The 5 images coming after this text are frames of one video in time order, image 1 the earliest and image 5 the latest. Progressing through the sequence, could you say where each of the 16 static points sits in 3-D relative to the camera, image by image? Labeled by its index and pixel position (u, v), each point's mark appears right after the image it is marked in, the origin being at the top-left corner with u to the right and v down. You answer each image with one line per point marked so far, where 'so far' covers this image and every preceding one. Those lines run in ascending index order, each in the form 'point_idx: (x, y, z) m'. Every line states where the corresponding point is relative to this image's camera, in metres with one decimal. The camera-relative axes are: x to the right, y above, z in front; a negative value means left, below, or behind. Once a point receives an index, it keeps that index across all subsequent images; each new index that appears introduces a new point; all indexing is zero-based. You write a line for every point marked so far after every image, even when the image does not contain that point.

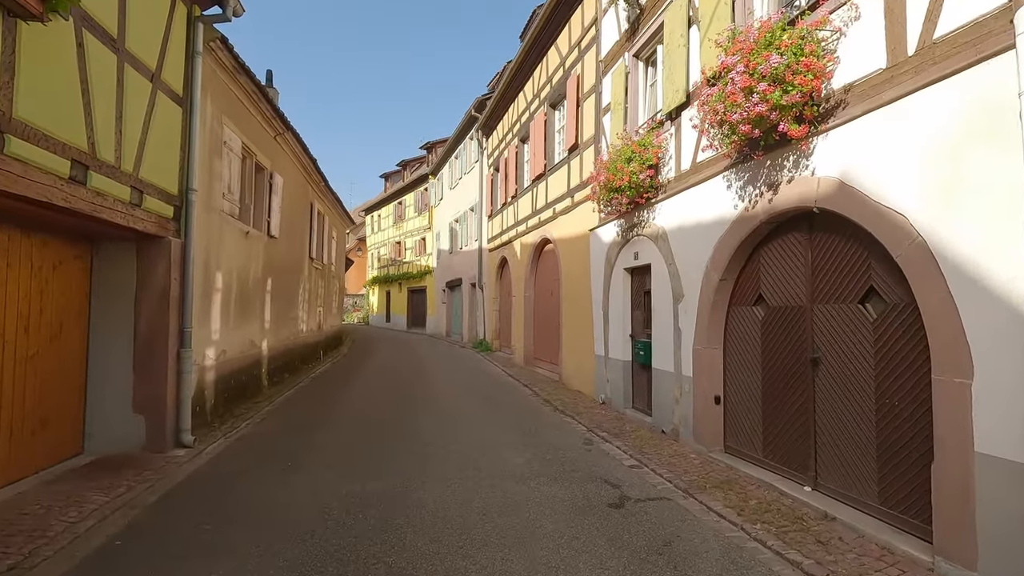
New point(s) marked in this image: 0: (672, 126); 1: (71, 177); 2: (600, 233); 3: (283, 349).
0: (+1.9, +1.9, +6.4) m
1: (-3.4, +0.9, +4.2) m
2: (+1.4, +0.9, +8.6) m
3: (-4.6, -1.3, +10.9) m
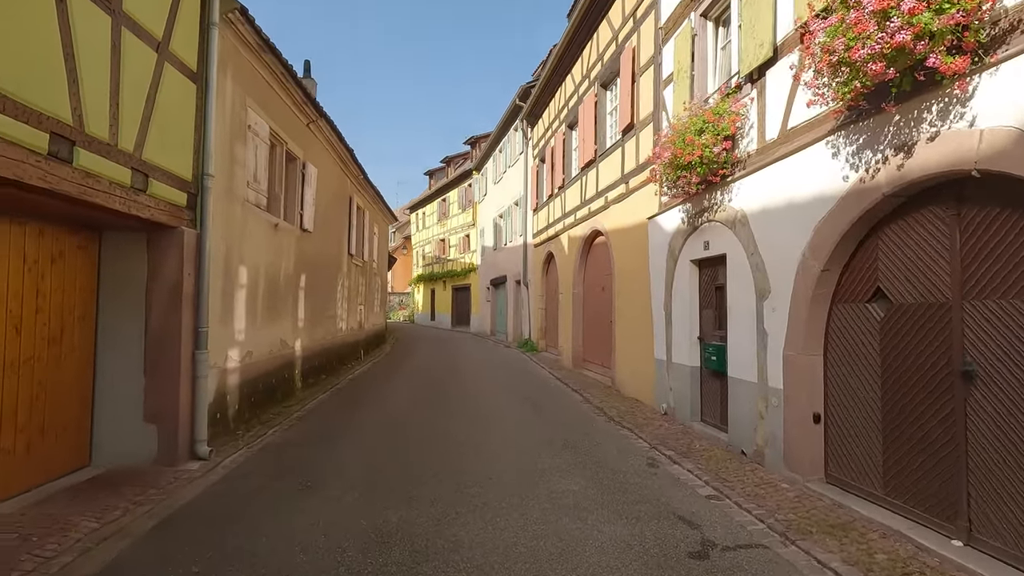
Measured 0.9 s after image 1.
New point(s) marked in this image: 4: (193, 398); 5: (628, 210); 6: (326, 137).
0: (+2.4, +2.0, +5.4) m
1: (-3.1, +0.9, +3.6) m
2: (+2.1, +0.9, +7.6) m
3: (-3.7, -1.2, +10.4) m
4: (-3.2, -1.1, +5.3) m
5: (+2.0, +1.3, +9.2) m
6: (-3.5, +2.9, +10.1) m
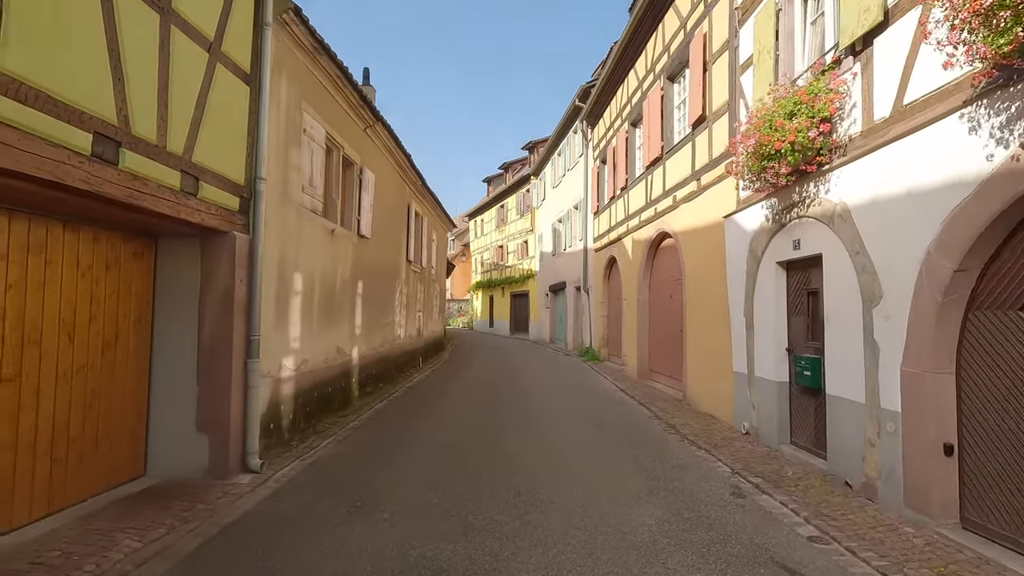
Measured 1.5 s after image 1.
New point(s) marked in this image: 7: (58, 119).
0: (+3.0, +2.0, +4.7) m
1: (-2.7, +0.9, +3.5) m
2: (+2.9, +0.9, +6.8) m
3: (-2.6, -1.3, +10.2) m
4: (-2.6, -1.2, +5.2) m
5: (+3.0, +1.2, +8.4) m
6: (-2.4, +2.8, +10.0) m
7: (-2.7, +1.0, +3.2) m
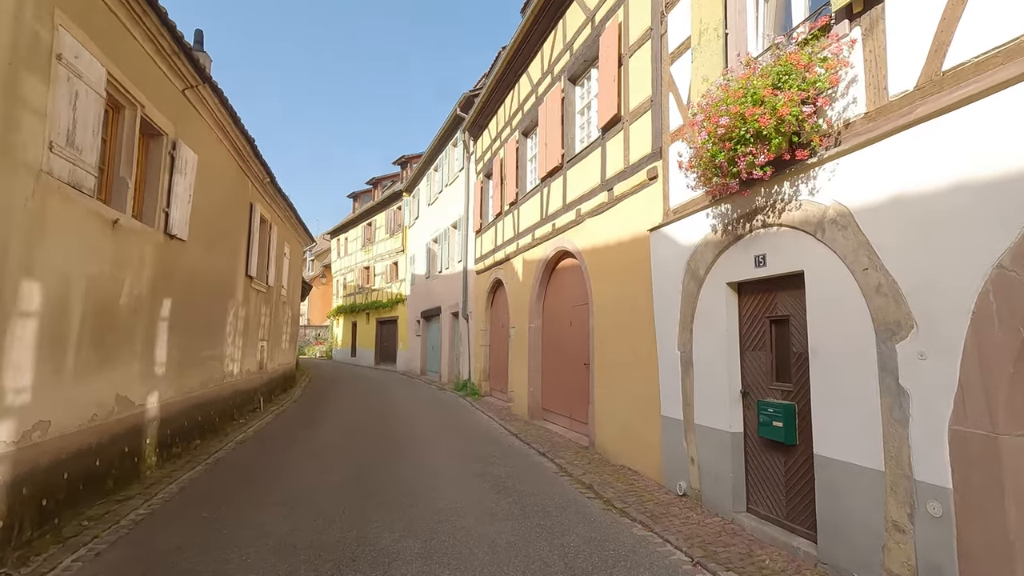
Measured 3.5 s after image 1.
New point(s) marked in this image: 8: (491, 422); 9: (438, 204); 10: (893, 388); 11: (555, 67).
0: (+2.3, +1.8, +3.6) m
1: (-2.9, +0.9, +1.0) m
2: (+1.7, +0.6, +5.7) m
3: (-4.5, -1.6, +7.5) m
4: (-3.2, -1.2, +2.6) m
5: (+1.4, +0.9, +7.3) m
6: (-4.2, +2.4, +7.6) m
7: (-2.8, +1.0, +0.8) m
8: (-0.4, -2.6, +10.3) m
9: (-2.7, +3.1, +19.7) m
10: (+2.3, -0.6, +3.3) m
11: (+0.8, +4.0, +9.7) m
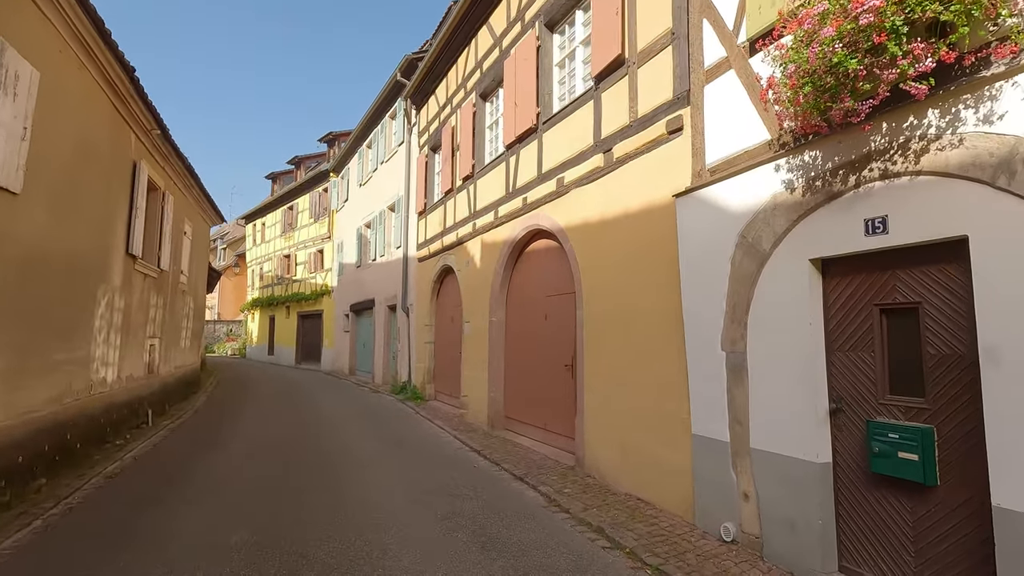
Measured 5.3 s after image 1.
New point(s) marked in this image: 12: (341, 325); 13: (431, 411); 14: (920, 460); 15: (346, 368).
0: (+2.6, +1.9, +2.4) m
1: (-2.3, +1.0, -0.9) m
2: (+1.7, +0.8, +4.3) m
3: (-4.7, -1.4, +5.3) m
4: (-2.8, -1.0, +0.6) m
5: (+1.1, +1.1, +5.8) m
6: (-4.4, +2.7, +5.4) m
7: (-2.2, +1.2, -1.1) m
8: (-1.1, -2.3, +8.6) m
9: (-4.6, +3.4, +17.6) m
10: (+2.6, -0.5, +2.1) m
11: (+0.2, +4.2, +8.1) m
12: (-6.3, -1.3, +19.9) m
13: (-1.6, -2.4, +10.7) m
14: (+2.3, -0.9, +3.0) m
15: (-5.9, -2.8, +19.2) m
